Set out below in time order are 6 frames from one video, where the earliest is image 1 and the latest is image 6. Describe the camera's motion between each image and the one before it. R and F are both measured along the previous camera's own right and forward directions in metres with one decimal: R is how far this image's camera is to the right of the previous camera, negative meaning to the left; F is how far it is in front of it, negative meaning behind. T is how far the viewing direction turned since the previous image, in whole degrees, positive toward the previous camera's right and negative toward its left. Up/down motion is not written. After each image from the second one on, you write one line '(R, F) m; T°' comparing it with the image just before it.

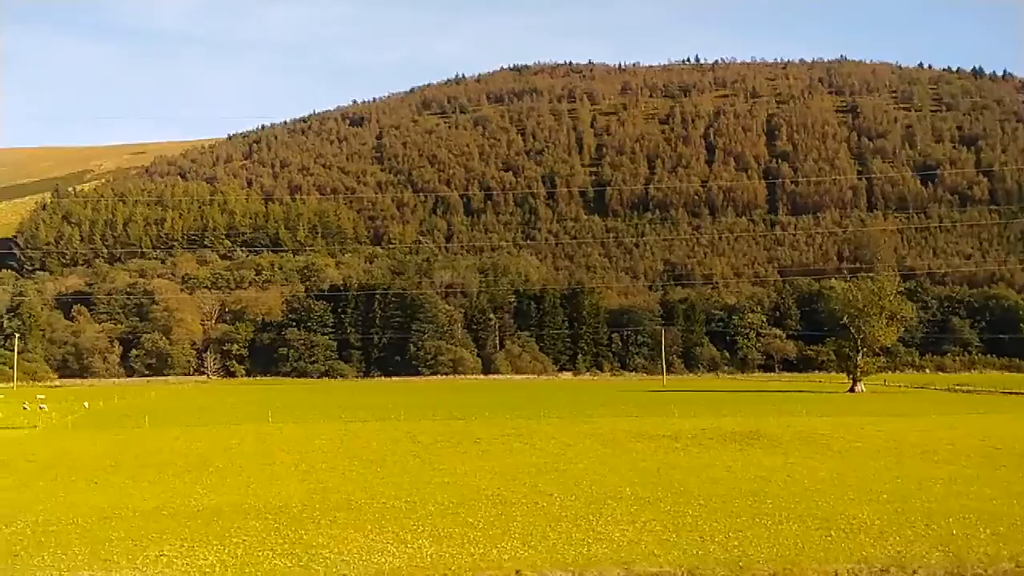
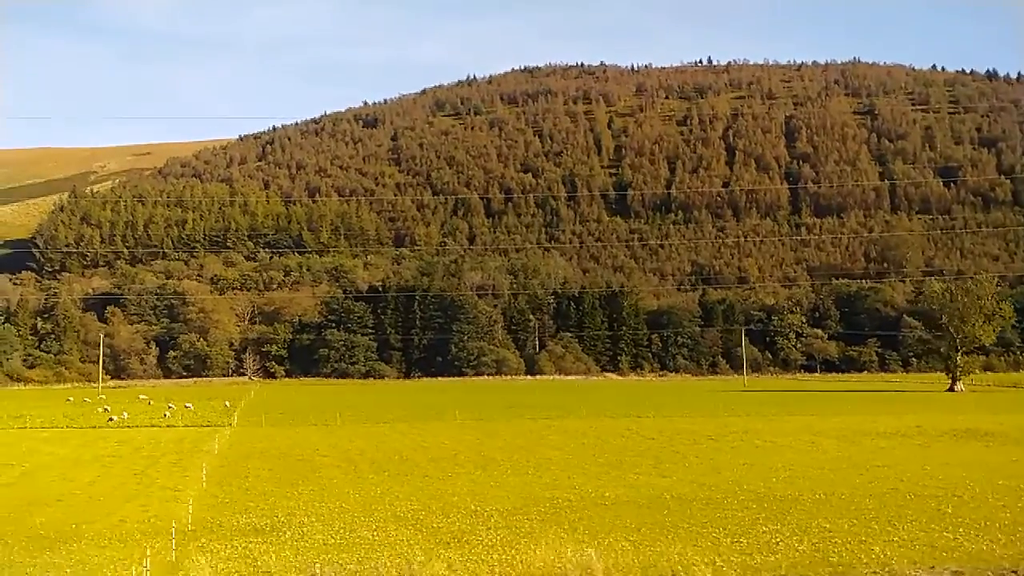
(-4.6, -0.1) m; +1°
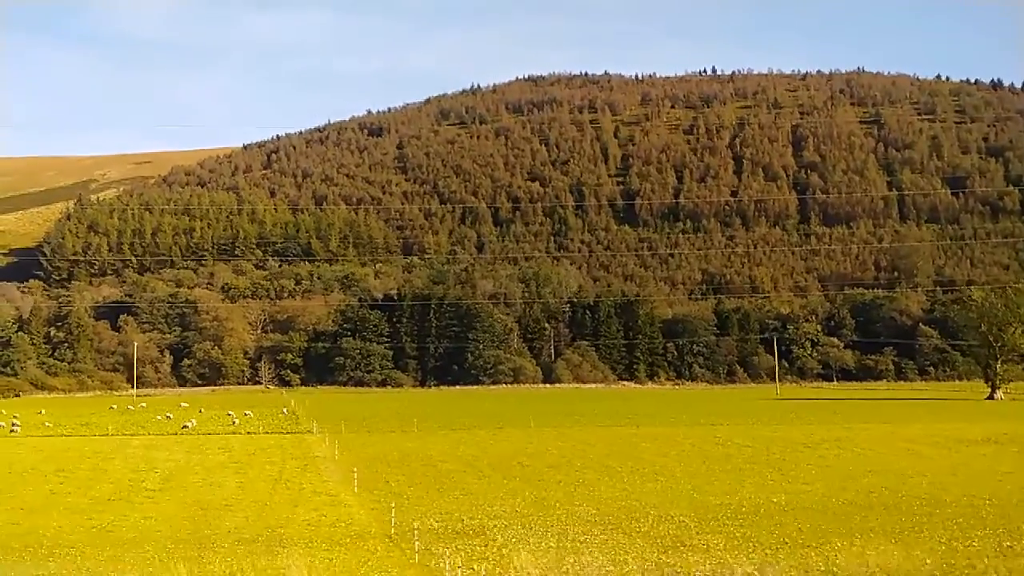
(-1.9, -0.1) m; 0°
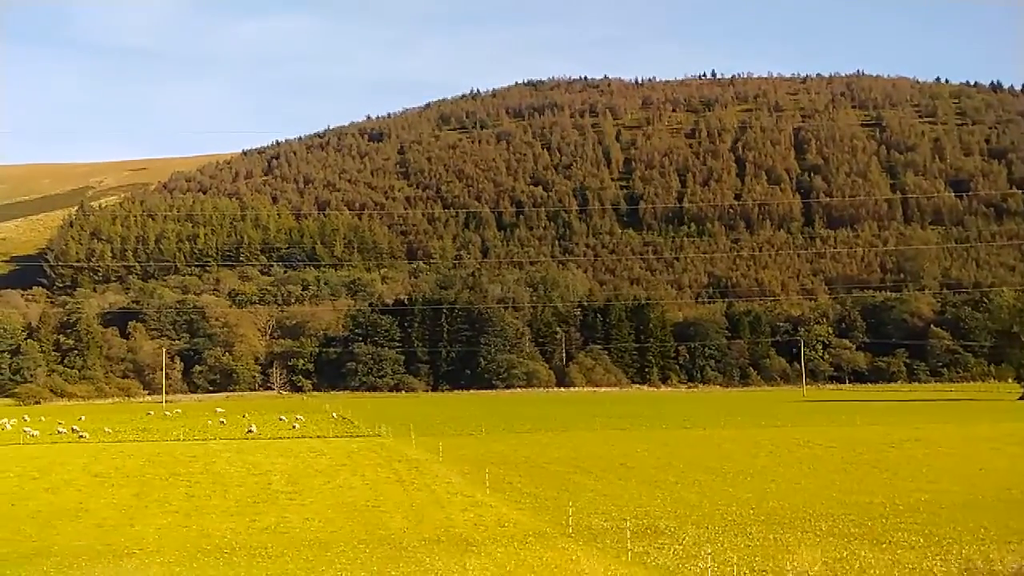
(-1.7, 0.0) m; 0°
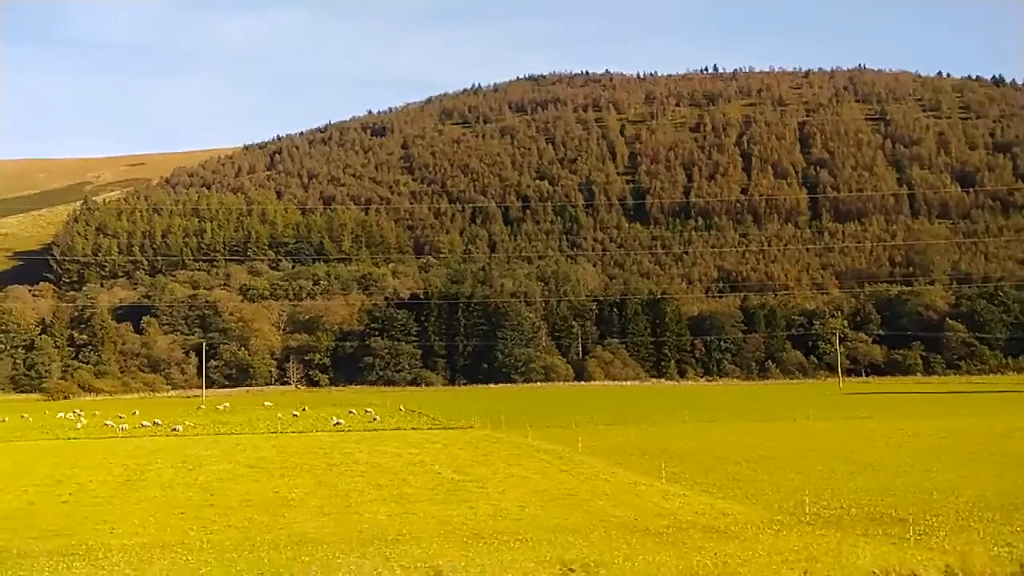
(-2.3, -0.1) m; 0°
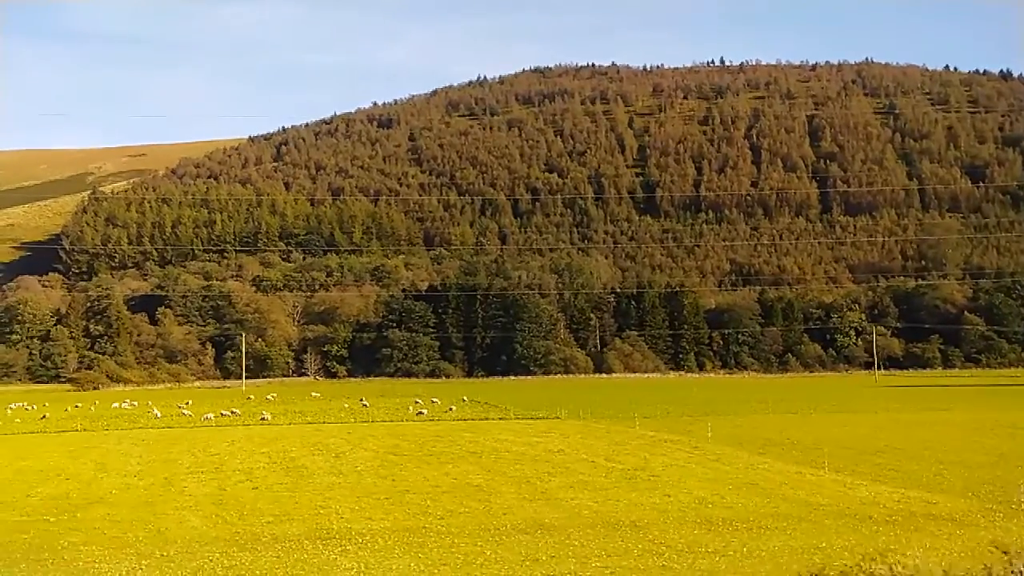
(-2.2, -0.1) m; 0°
